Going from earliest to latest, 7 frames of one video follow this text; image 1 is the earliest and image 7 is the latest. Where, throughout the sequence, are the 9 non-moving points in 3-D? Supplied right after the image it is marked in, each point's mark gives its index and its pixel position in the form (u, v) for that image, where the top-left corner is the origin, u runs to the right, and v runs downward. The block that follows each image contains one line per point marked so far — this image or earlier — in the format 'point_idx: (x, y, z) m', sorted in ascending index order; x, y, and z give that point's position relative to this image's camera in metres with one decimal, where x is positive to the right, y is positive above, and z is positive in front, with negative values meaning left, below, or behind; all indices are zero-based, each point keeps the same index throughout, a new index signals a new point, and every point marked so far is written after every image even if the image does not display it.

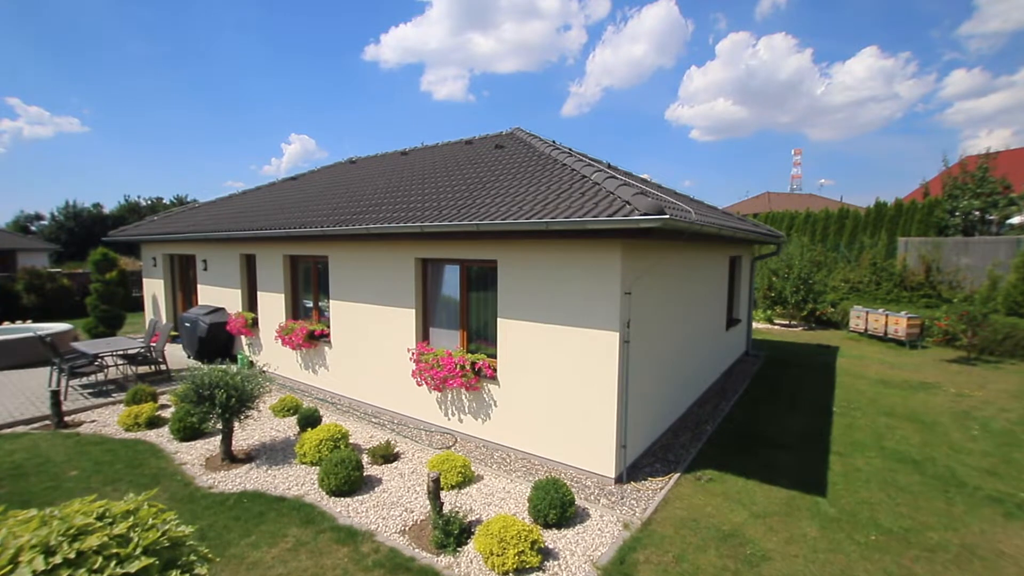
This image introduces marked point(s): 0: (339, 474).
0: (-1.8, -2.0, +5.0) m
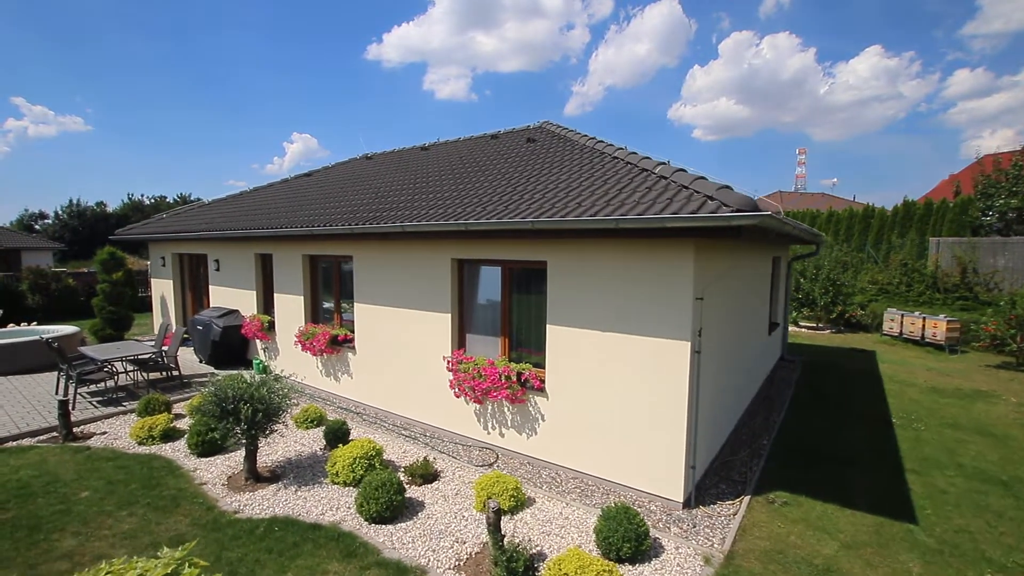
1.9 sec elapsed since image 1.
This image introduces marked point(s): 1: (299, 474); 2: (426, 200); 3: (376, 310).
0: (-1.3, -2.0, +4.5) m
1: (-2.5, -2.2, +5.4) m
2: (-1.6, +1.5, +7.9) m
3: (-2.1, -0.3, +7.3) m
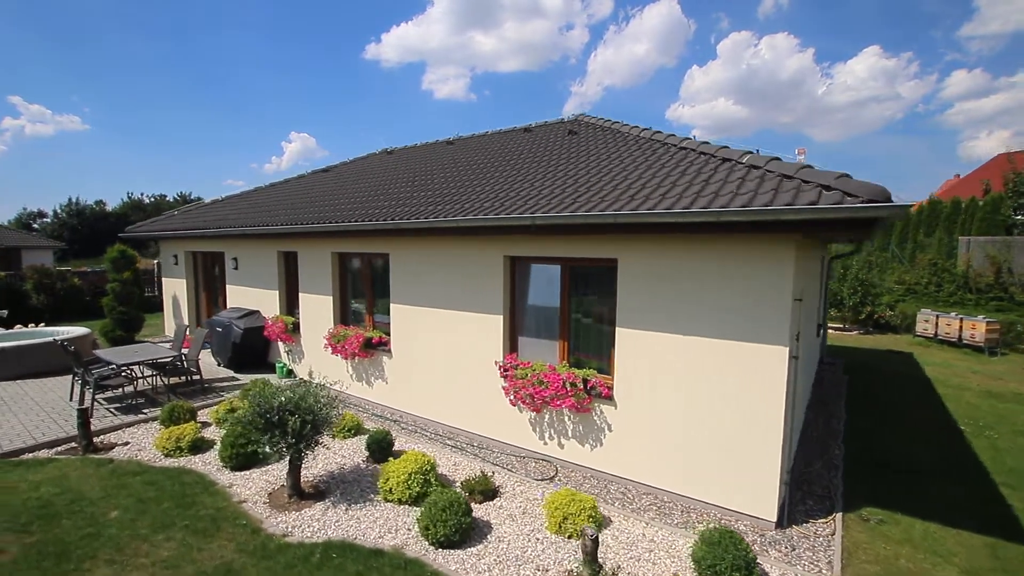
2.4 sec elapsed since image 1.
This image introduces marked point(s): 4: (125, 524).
0: (-0.5, -2.0, +4.0) m
1: (-1.8, -2.1, +5.0) m
2: (-0.9, +1.5, +7.4) m
3: (-1.4, -0.3, +6.8) m
4: (-3.6, -2.2, +4.3) m
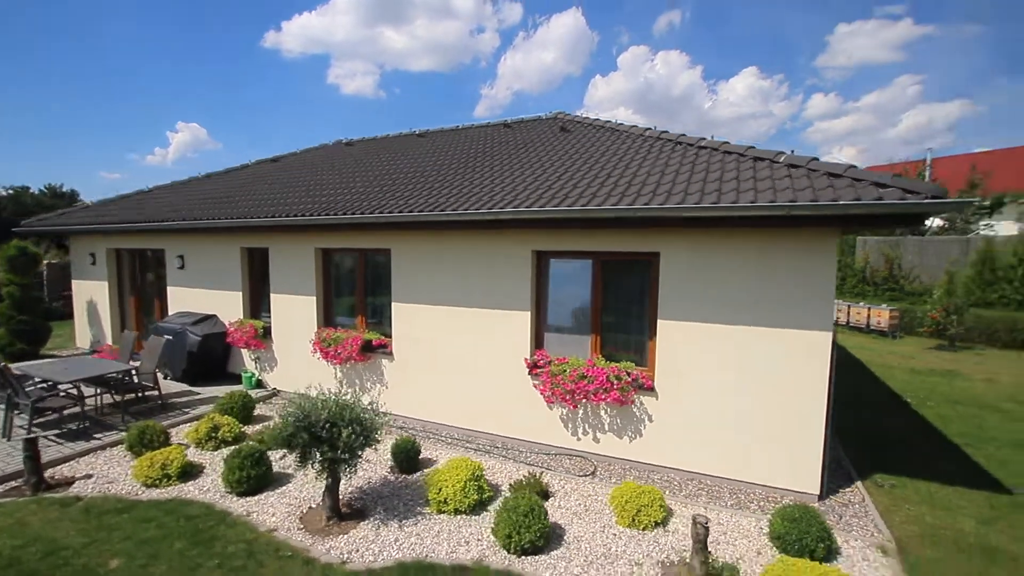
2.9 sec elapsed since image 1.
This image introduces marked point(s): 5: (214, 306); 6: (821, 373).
0: (+0.2, -1.9, +3.8) m
1: (-1.2, -2.1, +4.5) m
2: (-0.9, +1.6, +7.1) m
3: (-1.2, -0.3, +6.4) m
4: (-2.9, -2.2, +3.6) m
5: (-5.2, -0.3, +8.2) m
6: (+3.0, -0.8, +4.5) m
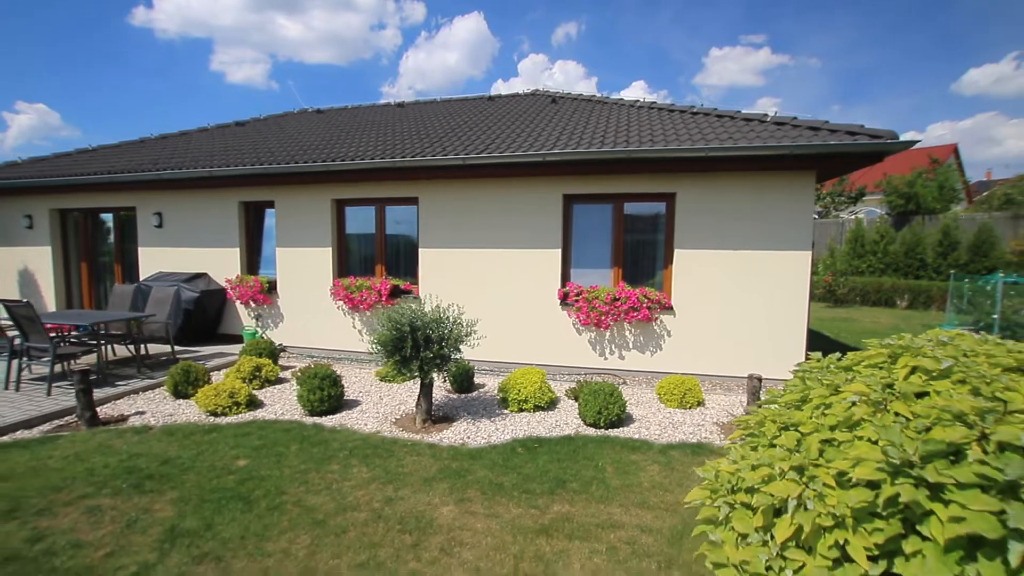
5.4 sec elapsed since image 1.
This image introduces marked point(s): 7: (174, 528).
0: (+1.0, -1.1, +4.6) m
1: (-0.5, -1.3, +5.0) m
2: (-0.7, +2.3, +7.6) m
3: (-0.9, +0.5, +6.9) m
4: (-1.9, -1.4, +3.7) m
5: (-5.2, +0.4, +7.8) m
6: (+3.6, +0.1, +5.8) m
7: (-2.1, -1.5, +2.9) m
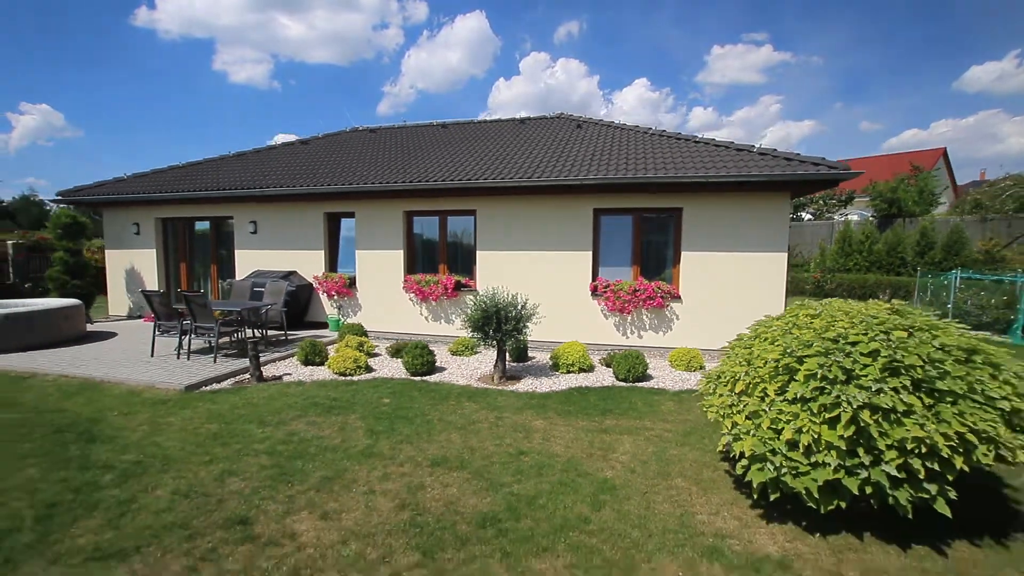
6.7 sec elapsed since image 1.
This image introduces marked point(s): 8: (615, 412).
0: (+1.7, -1.0, +6.3) m
1: (+0.2, -1.2, +6.7) m
2: (0.0, +2.4, +9.3) m
3: (-0.2, +0.6, +8.6) m
4: (-1.2, -1.3, +5.4) m
5: (-4.5, +0.5, +9.6) m
6: (+4.3, +0.2, +7.5) m
7: (-1.4, -1.4, +4.6) m
8: (+1.1, -1.3, +5.1) m
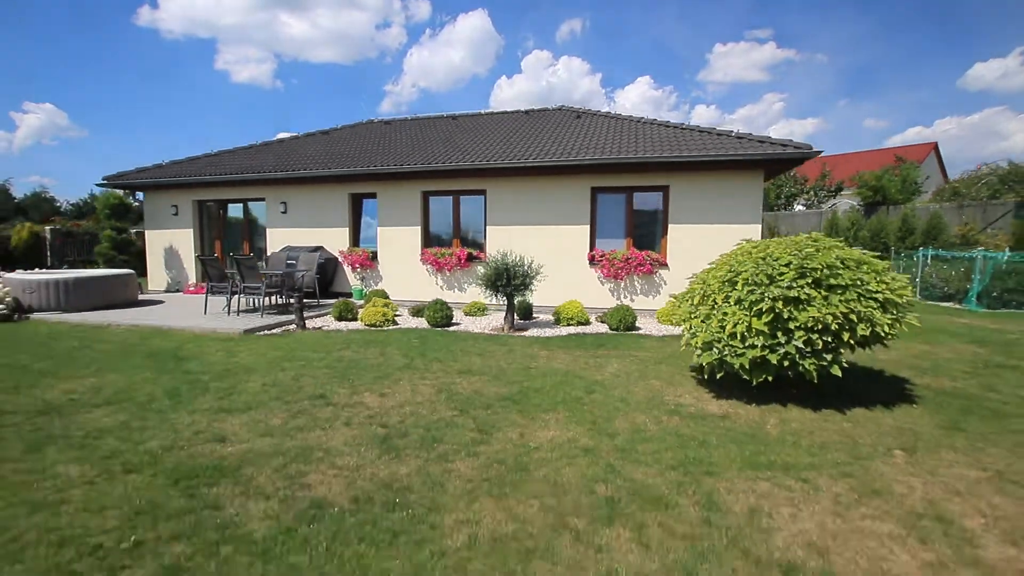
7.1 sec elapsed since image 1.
0: (+1.8, -0.4, +7.3) m
1: (+0.4, -0.6, +7.7) m
2: (+0.1, +3.0, +10.3) m
3: (0.0, +1.2, +9.6) m
4: (-1.1, -0.7, +6.5) m
5: (-4.3, +1.1, +10.6) m
6: (+4.5, +0.7, +8.5) m
7: (-1.3, -0.8, +5.7) m
8: (+1.2, -0.8, +6.1) m
